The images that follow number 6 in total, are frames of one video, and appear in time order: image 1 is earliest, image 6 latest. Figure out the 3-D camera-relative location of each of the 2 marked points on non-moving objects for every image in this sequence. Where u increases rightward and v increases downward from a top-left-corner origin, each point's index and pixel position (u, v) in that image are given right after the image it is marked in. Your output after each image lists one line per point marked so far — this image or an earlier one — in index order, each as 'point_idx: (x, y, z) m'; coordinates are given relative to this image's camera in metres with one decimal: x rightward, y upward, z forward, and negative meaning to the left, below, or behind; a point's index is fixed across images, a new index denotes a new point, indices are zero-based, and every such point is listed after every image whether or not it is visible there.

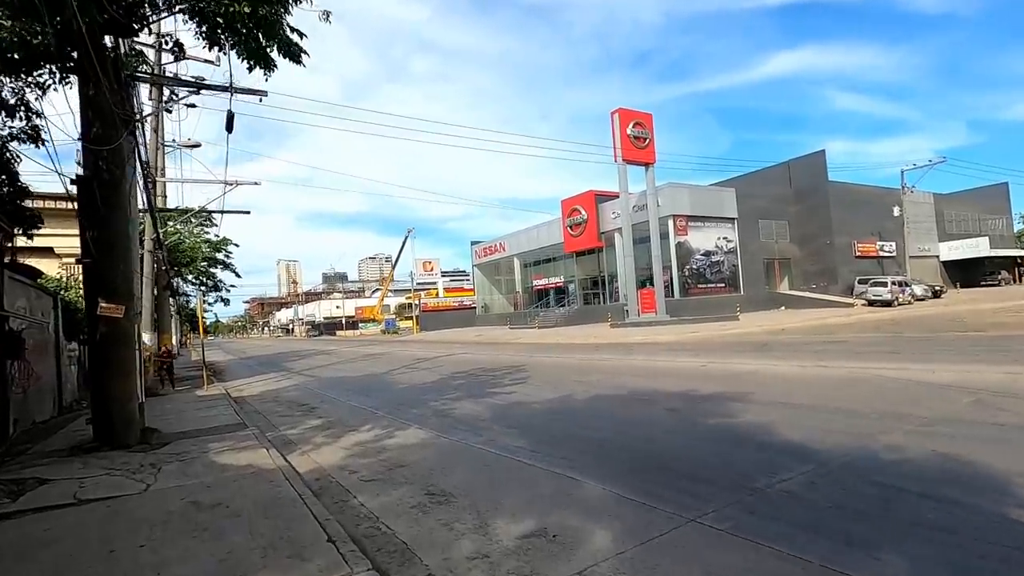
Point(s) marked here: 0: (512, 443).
0: (0.0, -2.3, +7.9) m
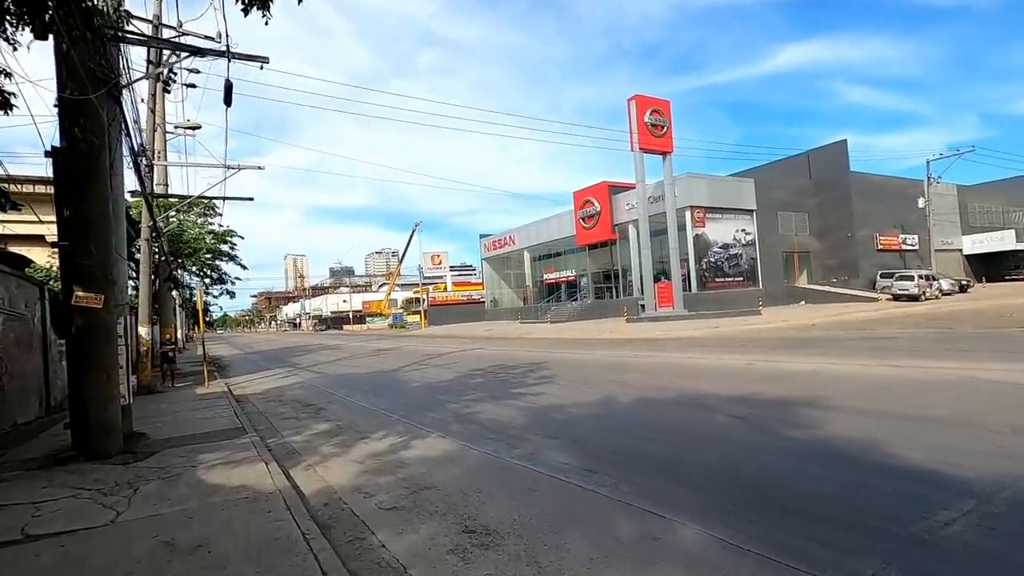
0: (+0.6, -2.1, +6.6) m
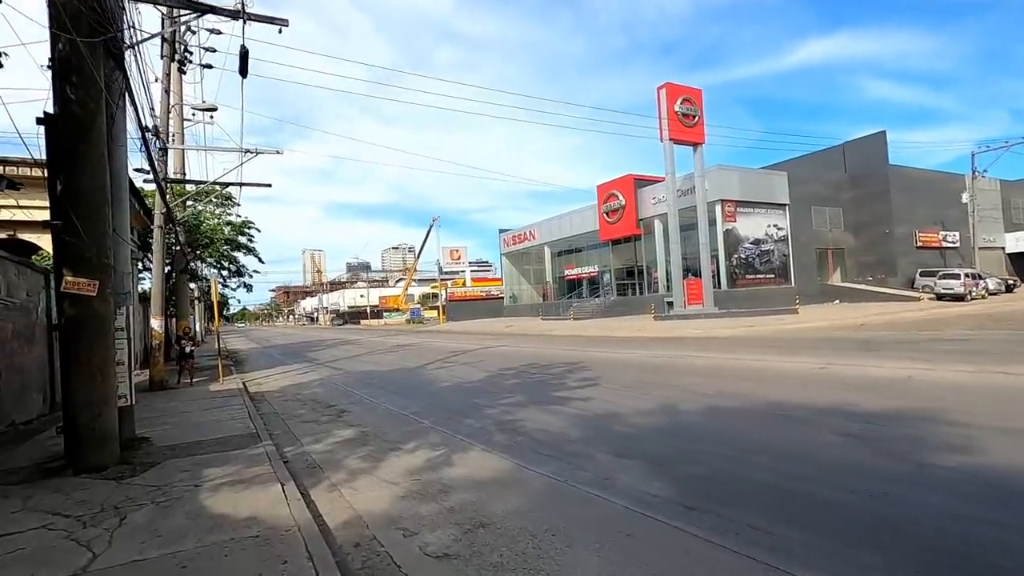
0: (+1.3, -2.0, +5.3) m
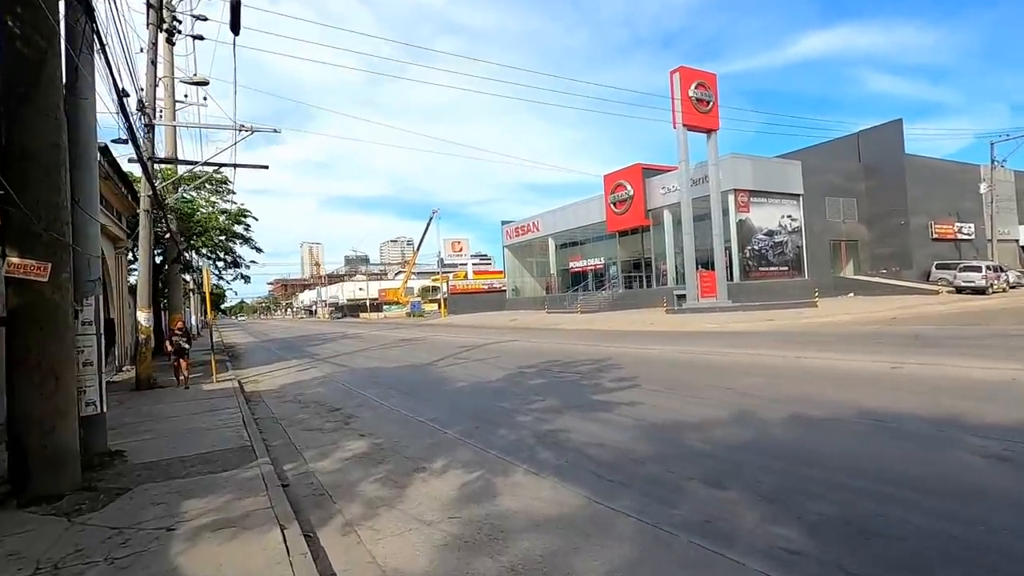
0: (+1.9, -1.8, +3.9) m
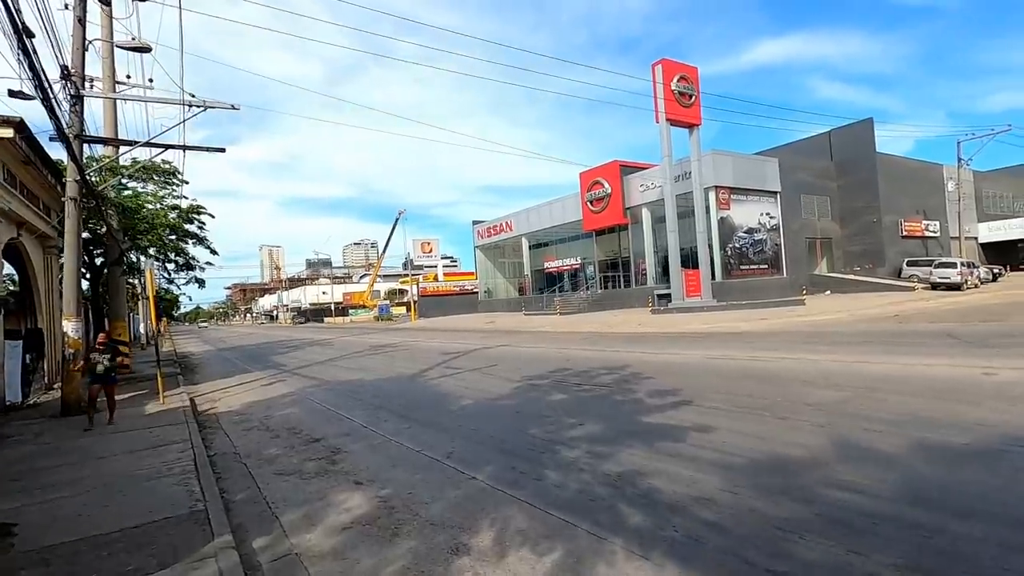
0: (+2.7, -1.8, +2.1) m
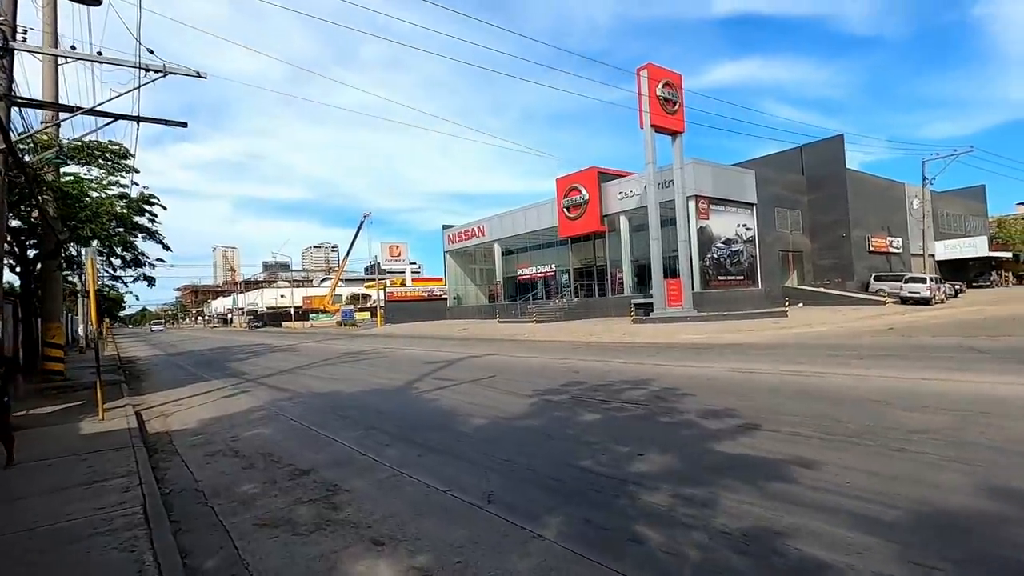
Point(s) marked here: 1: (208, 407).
0: (+3.6, -1.7, +0.8) m
1: (-7.2, -2.8, +12.6) m
